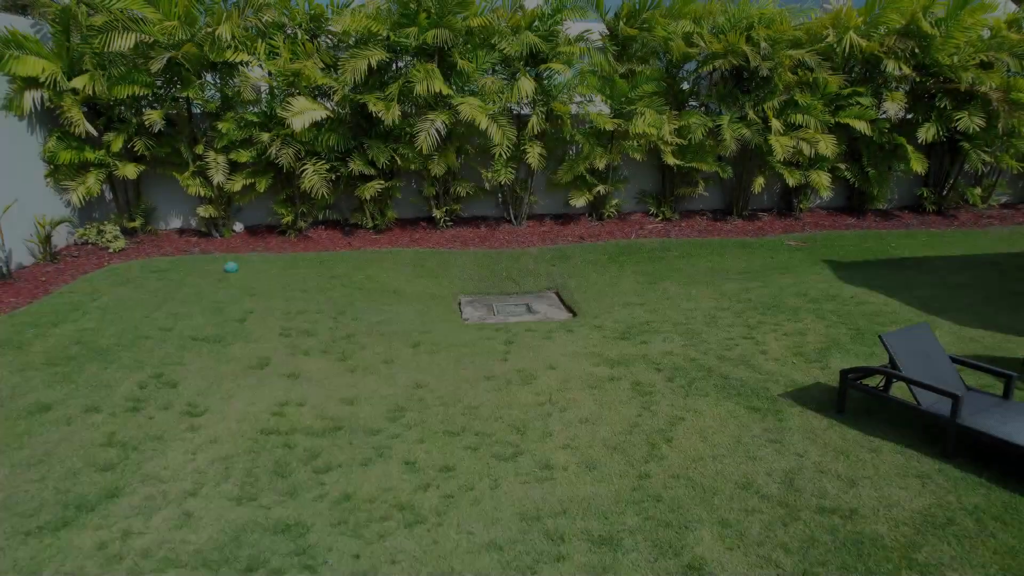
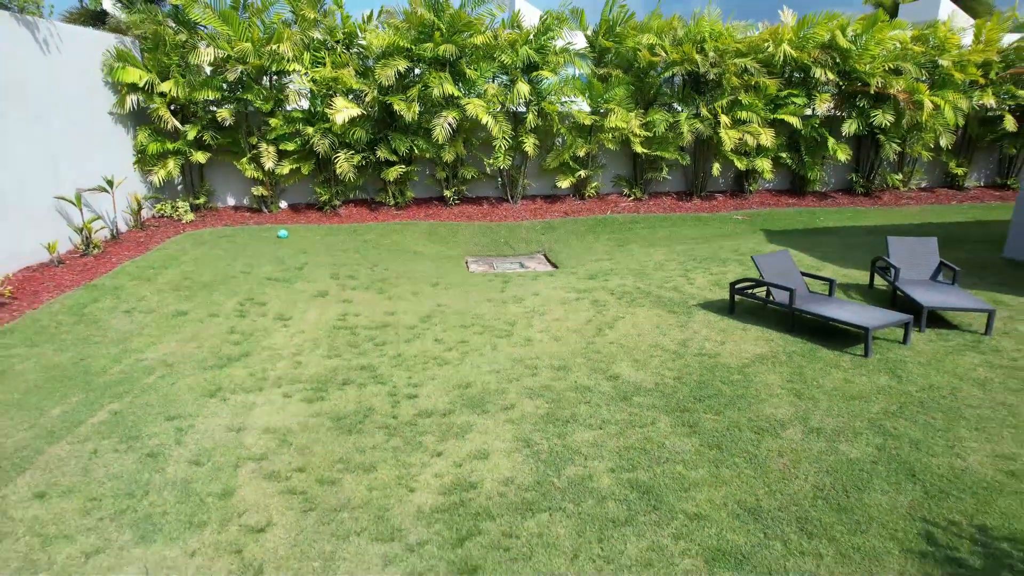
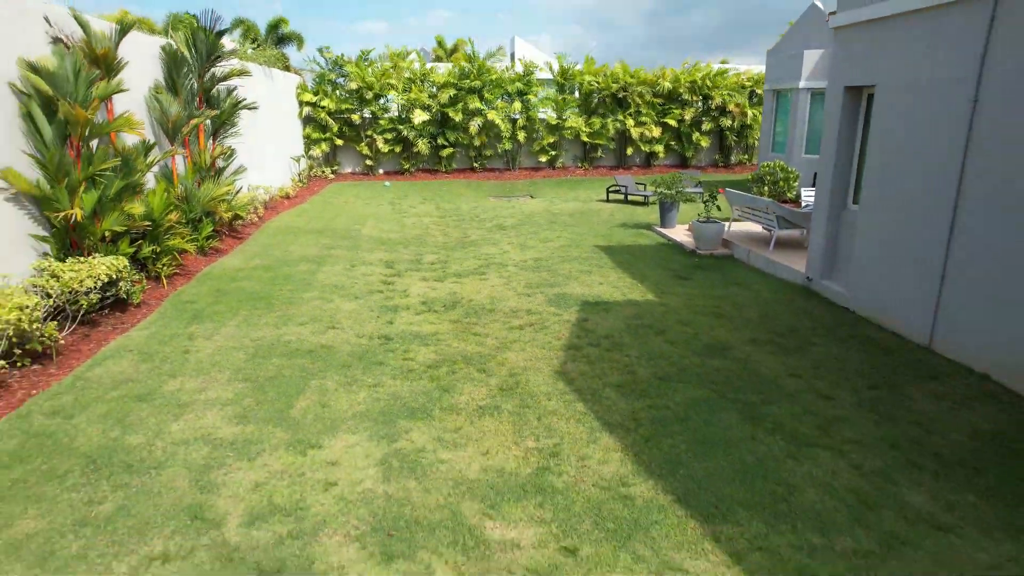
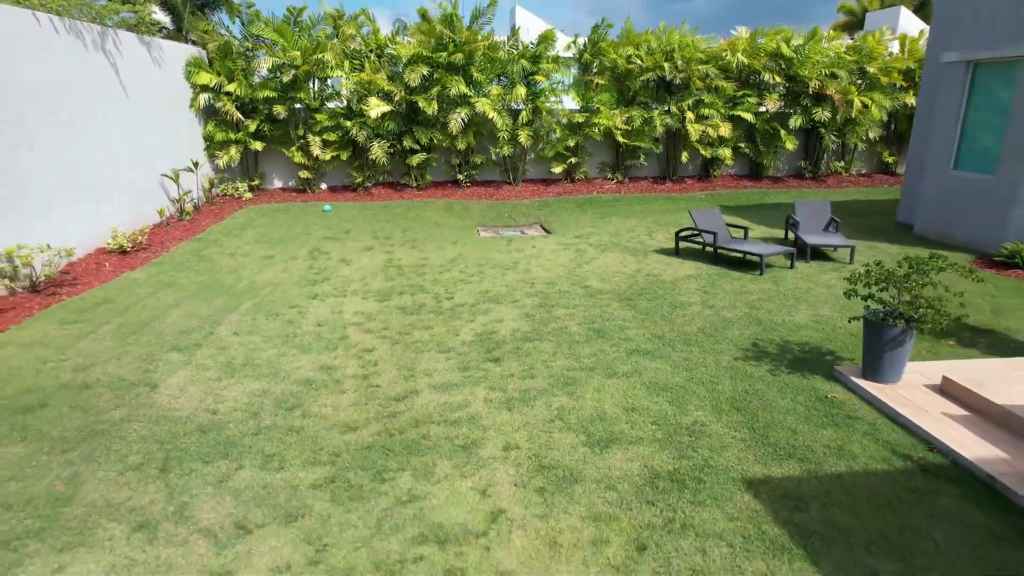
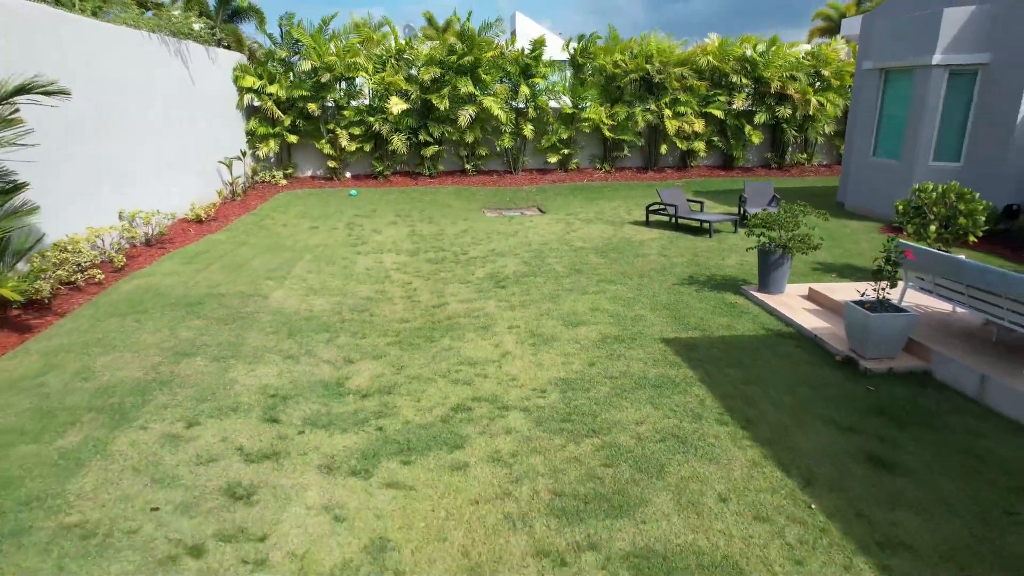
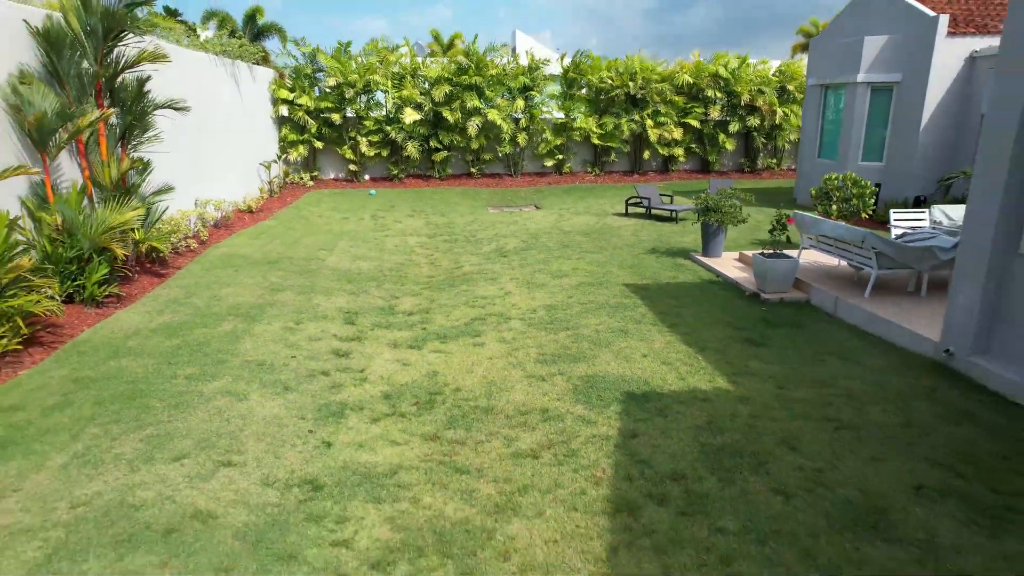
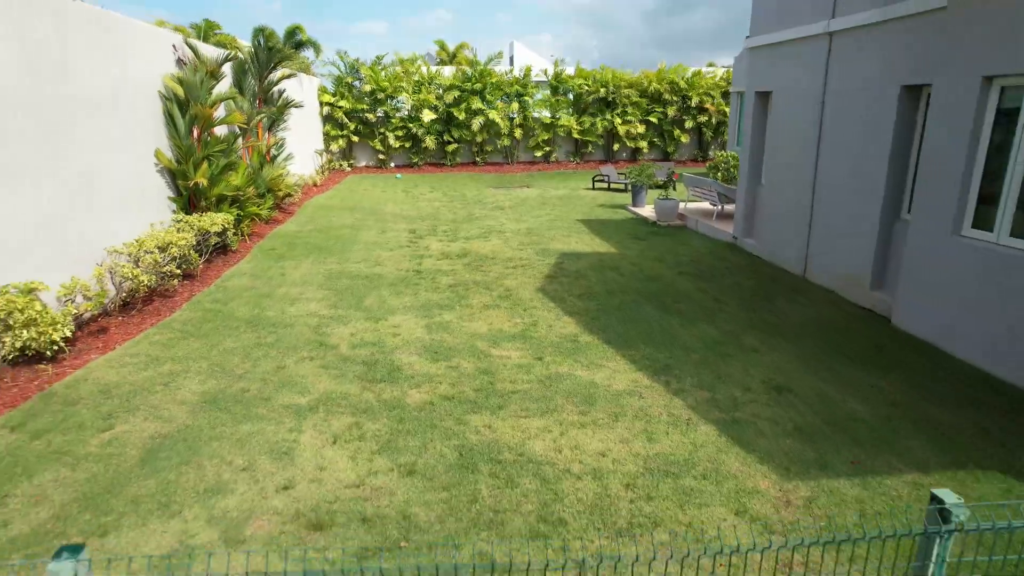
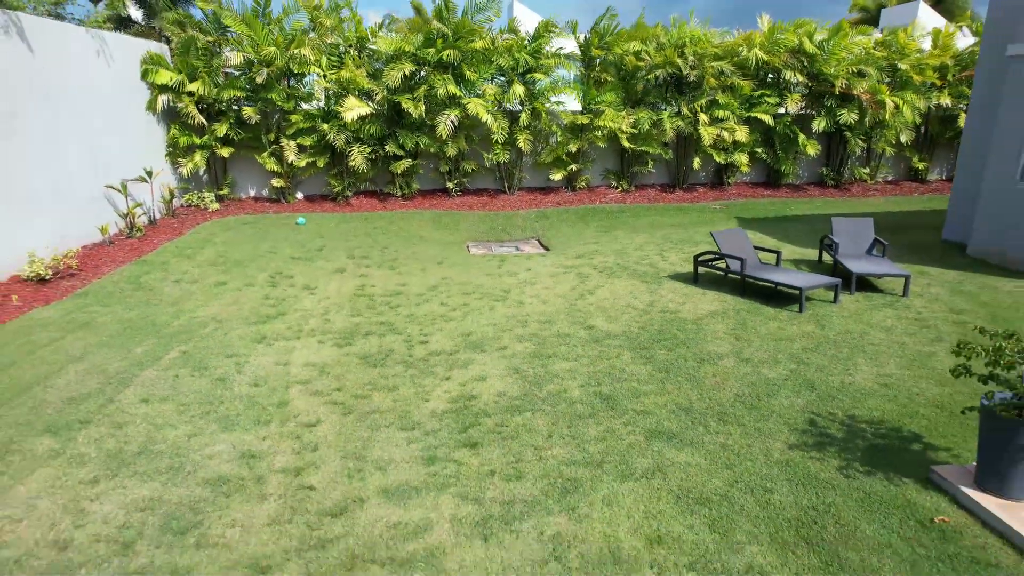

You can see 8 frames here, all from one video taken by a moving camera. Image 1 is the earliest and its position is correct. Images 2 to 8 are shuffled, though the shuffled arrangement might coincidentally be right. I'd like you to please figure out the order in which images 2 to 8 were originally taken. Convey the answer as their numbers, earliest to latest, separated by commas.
2, 8, 4, 5, 6, 3, 7
